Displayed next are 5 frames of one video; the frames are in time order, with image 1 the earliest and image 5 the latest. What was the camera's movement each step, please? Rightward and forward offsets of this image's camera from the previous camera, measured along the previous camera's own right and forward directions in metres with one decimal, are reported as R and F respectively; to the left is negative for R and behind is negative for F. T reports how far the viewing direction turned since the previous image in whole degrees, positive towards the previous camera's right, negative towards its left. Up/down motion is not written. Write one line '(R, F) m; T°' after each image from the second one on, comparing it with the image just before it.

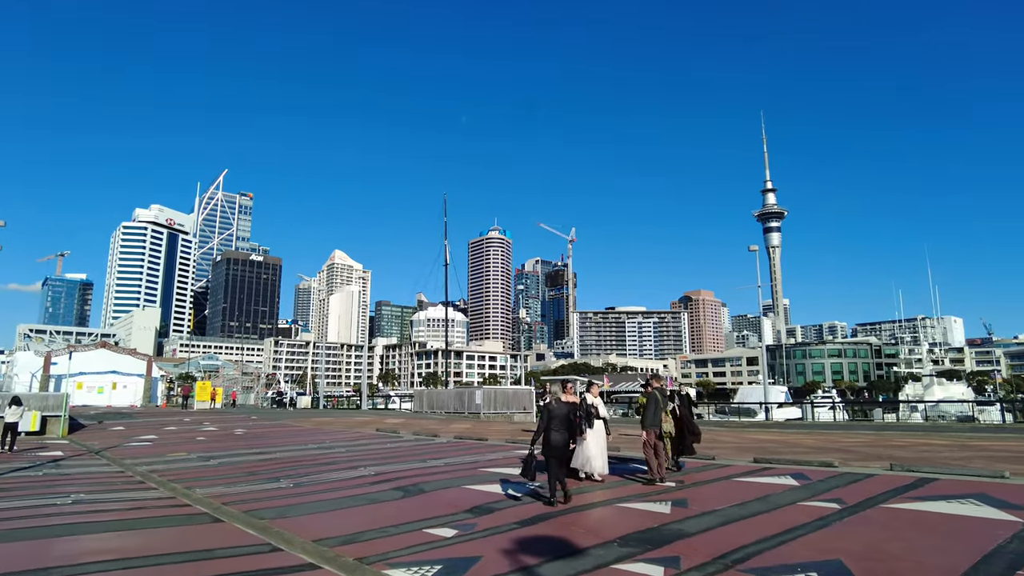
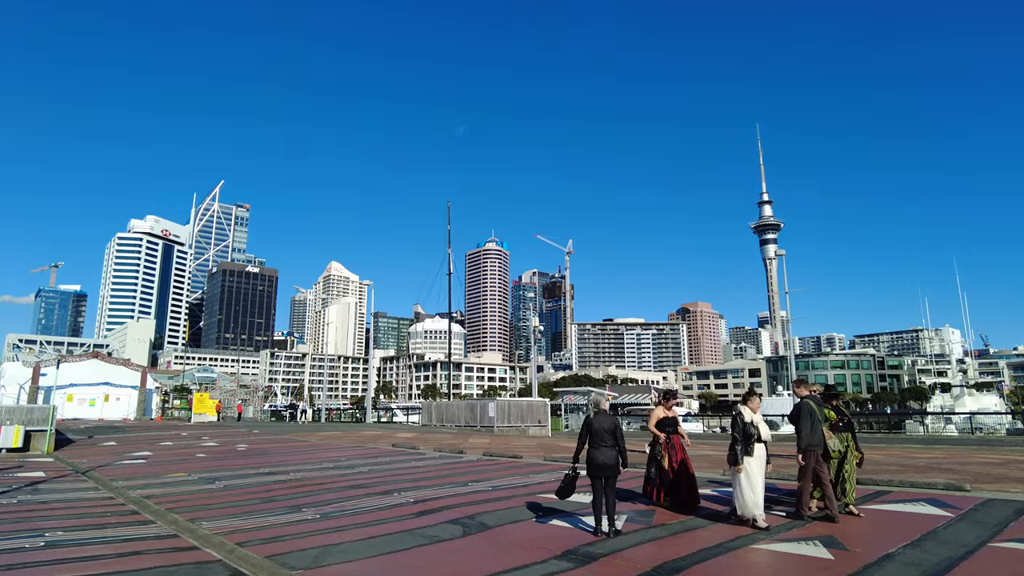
(-1.1, +1.8) m; 0°
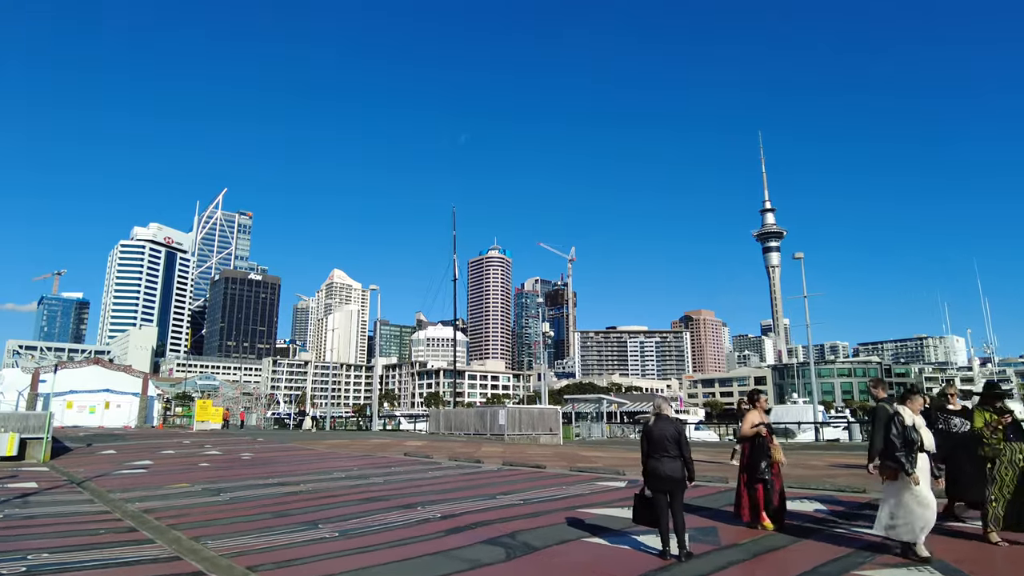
(-0.5, +0.9) m; 0°
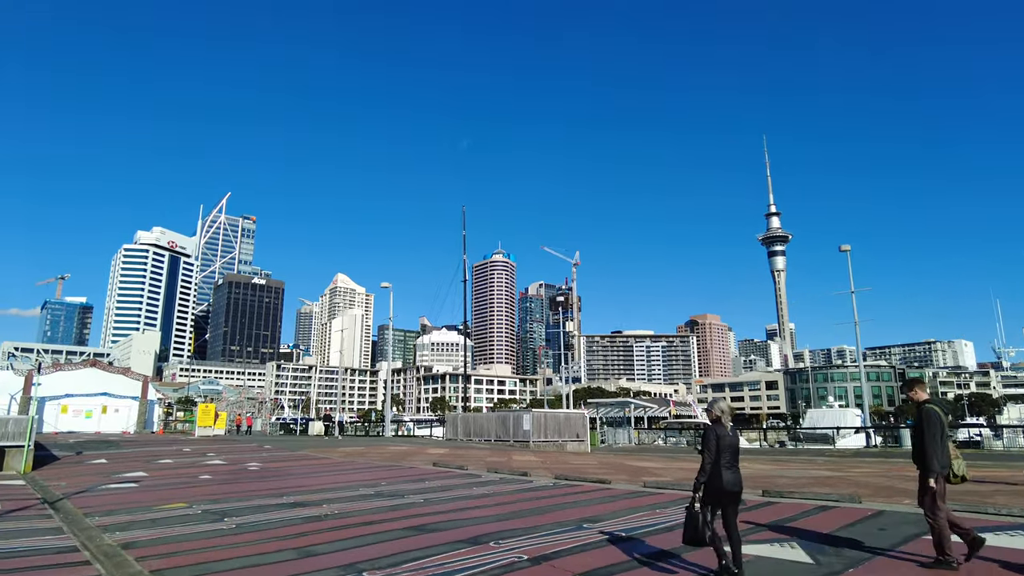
(-1.1, +2.4) m; 0°
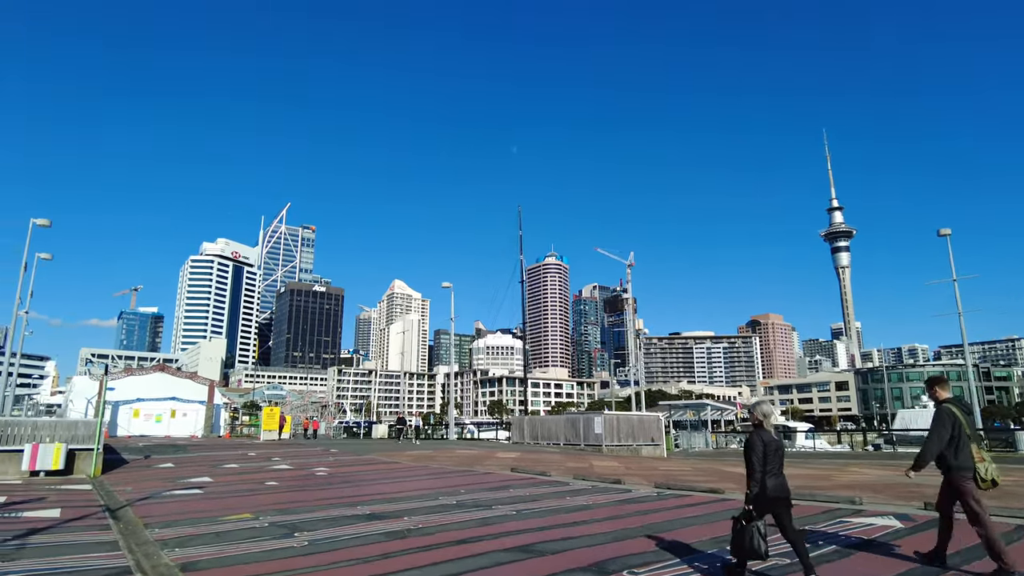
(-0.7, +1.4) m; -5°
